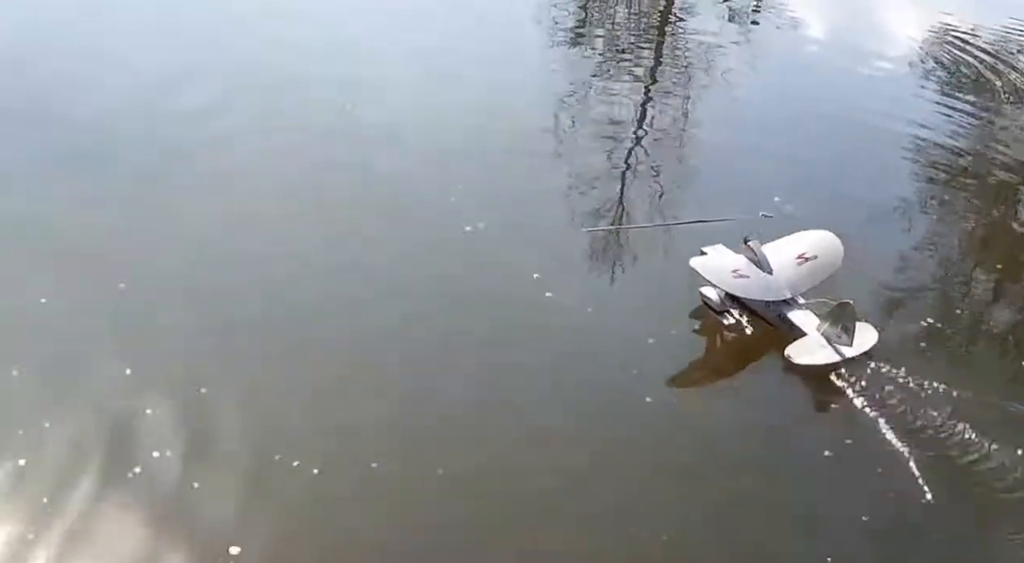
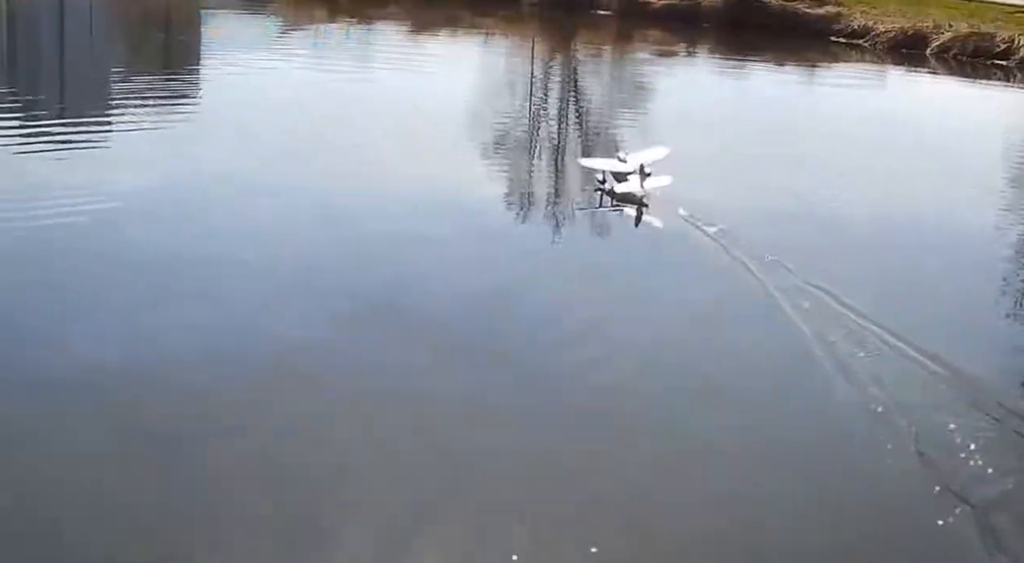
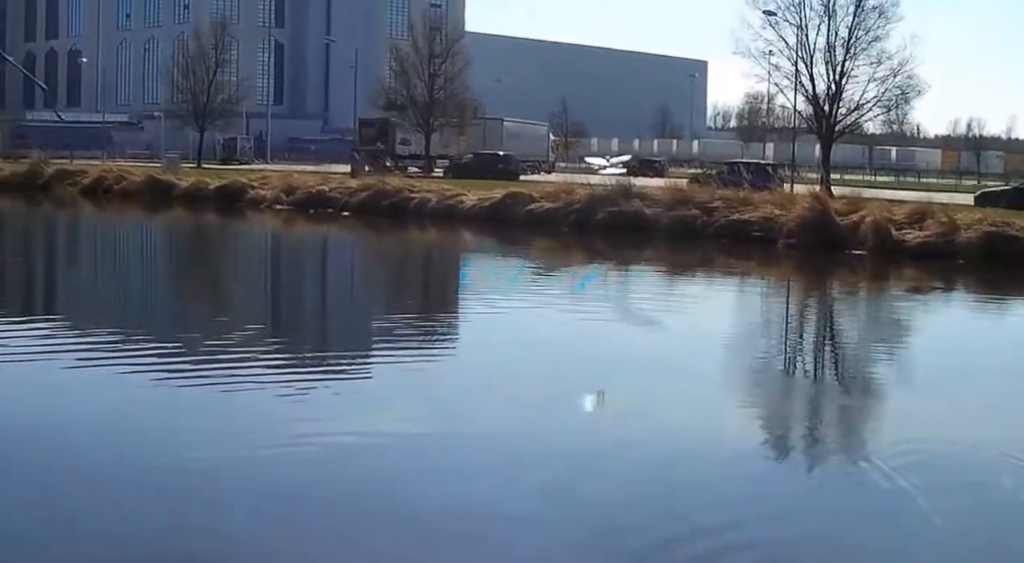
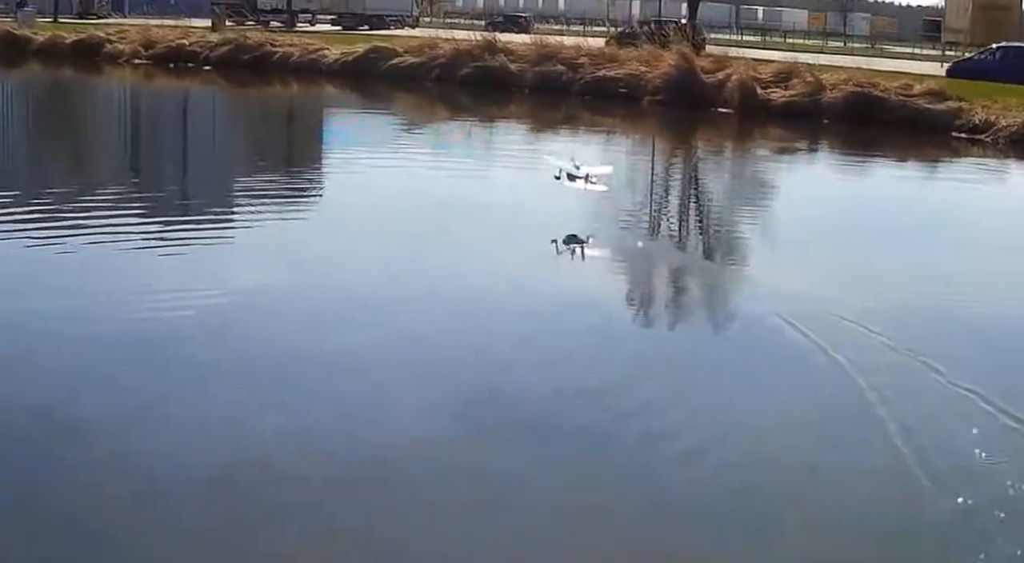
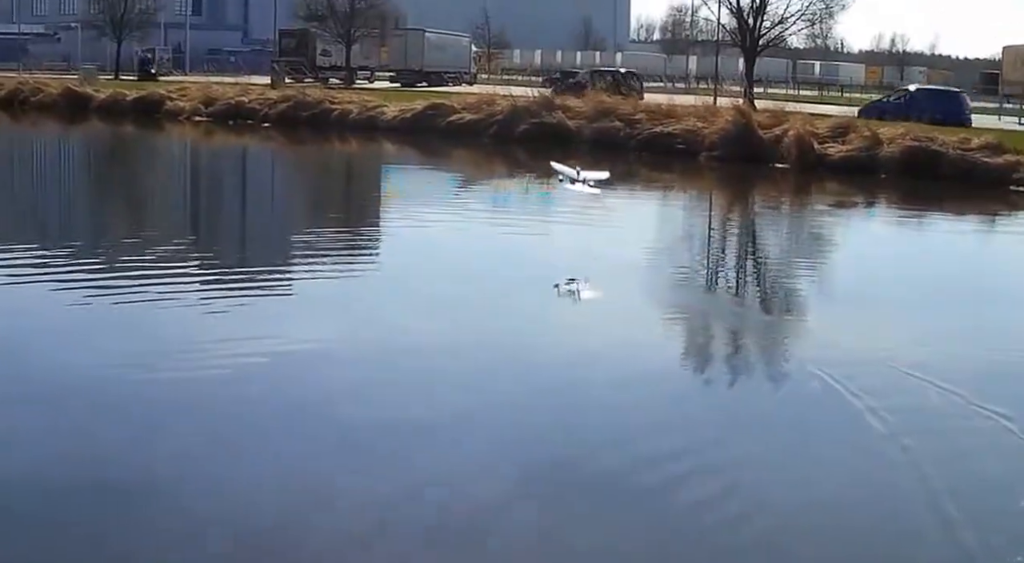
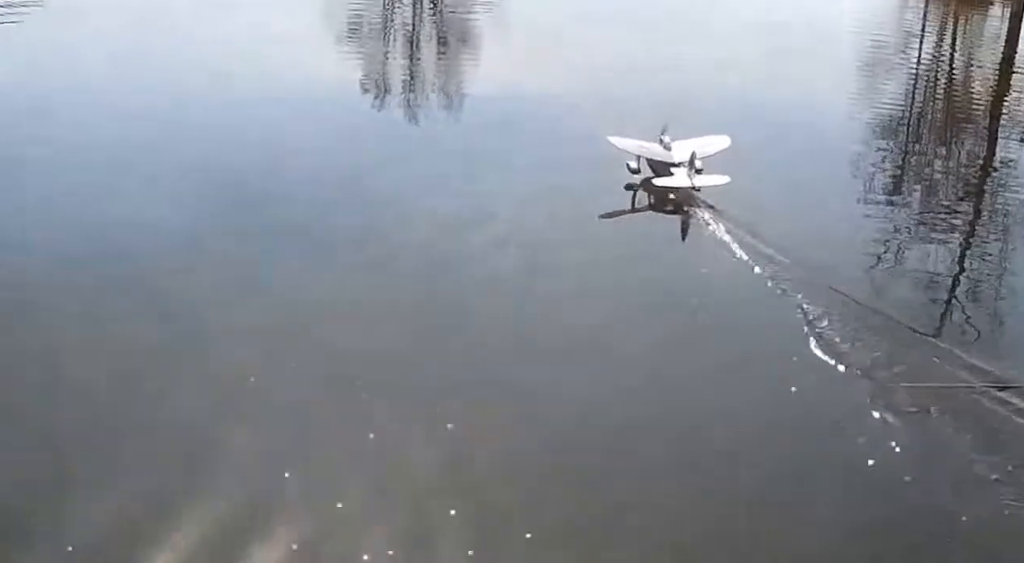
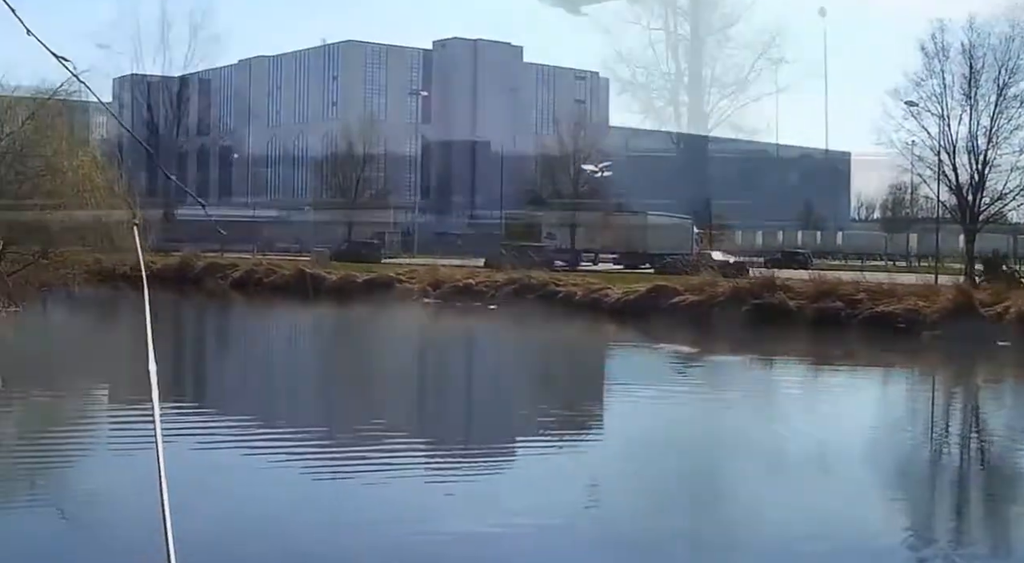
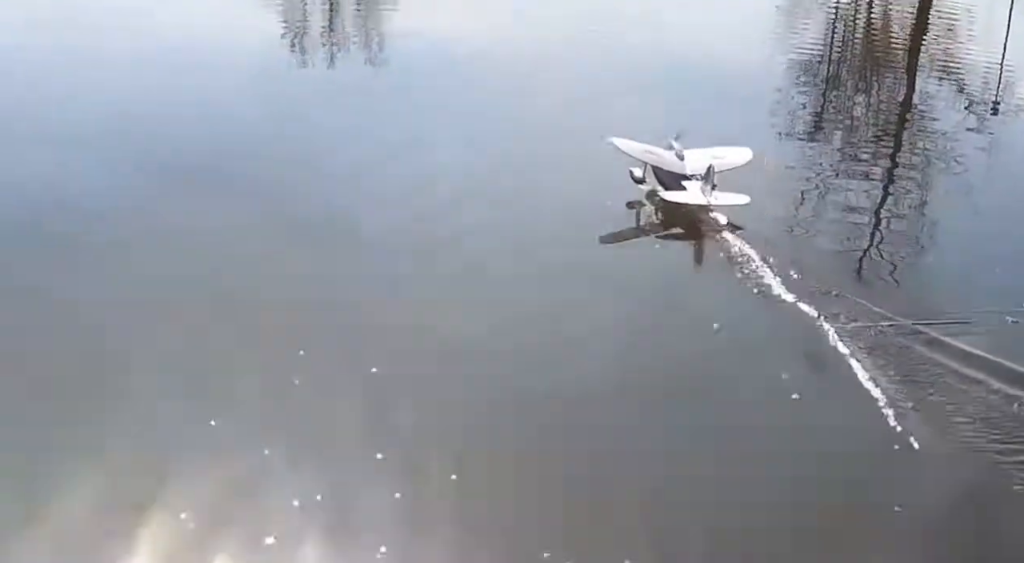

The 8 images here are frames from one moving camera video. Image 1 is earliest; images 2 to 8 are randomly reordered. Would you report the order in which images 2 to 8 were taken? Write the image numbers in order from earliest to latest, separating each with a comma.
8, 6, 2, 4, 5, 3, 7
